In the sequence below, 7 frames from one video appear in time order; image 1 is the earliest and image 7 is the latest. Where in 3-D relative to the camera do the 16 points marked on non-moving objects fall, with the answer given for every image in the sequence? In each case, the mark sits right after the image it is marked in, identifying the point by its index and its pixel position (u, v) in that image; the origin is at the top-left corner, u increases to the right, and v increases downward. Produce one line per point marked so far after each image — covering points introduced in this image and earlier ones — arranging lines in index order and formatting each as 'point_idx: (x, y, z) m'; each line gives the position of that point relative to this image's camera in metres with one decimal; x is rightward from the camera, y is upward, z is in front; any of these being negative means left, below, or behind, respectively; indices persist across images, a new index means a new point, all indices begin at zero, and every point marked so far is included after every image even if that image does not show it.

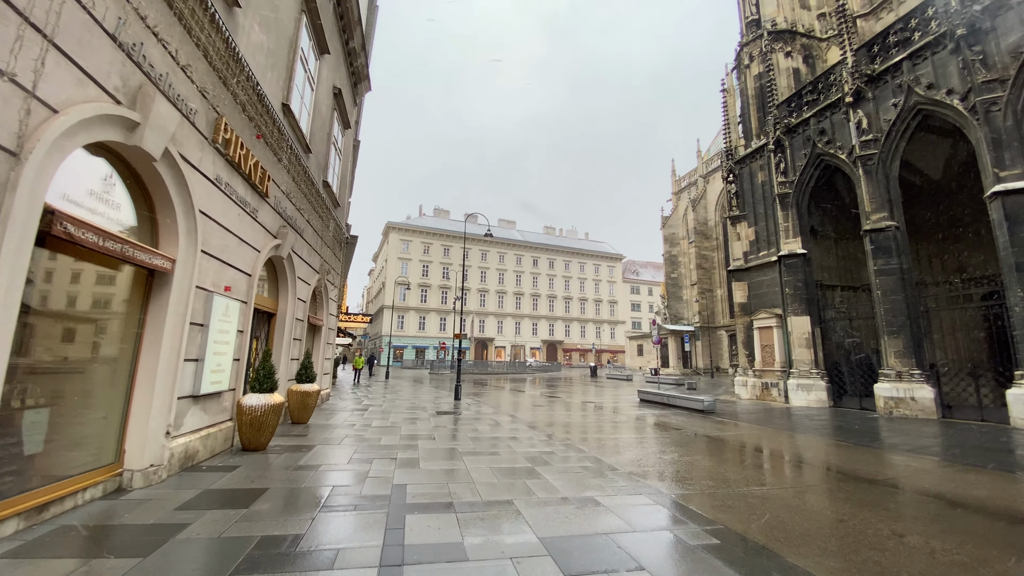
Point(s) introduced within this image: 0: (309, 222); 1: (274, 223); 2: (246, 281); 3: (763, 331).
0: (-4.5, +1.5, +9.0) m
1: (-4.3, +1.2, +7.3) m
2: (-4.2, +0.1, +6.4) m
3: (+9.7, -1.7, +15.6) m
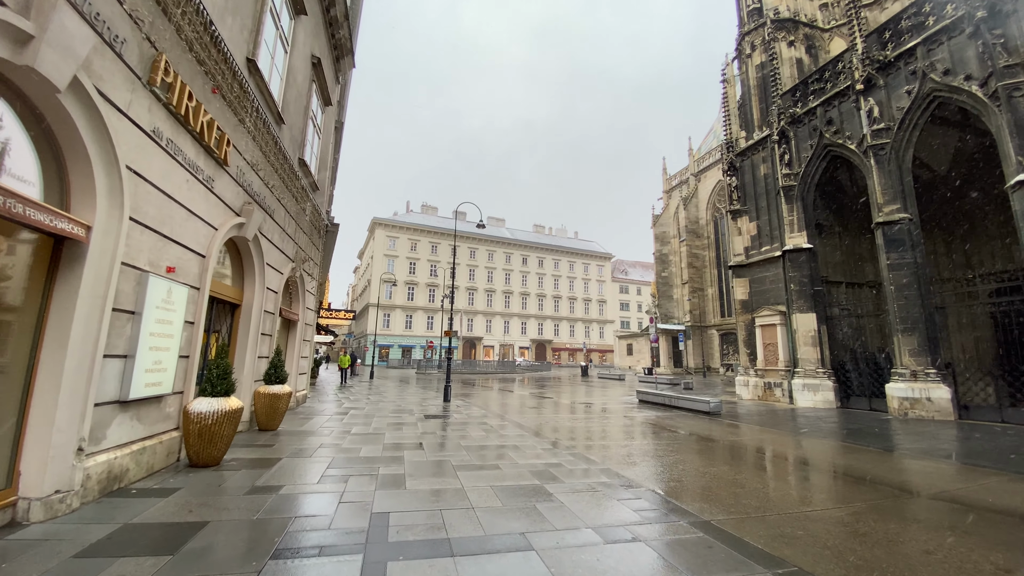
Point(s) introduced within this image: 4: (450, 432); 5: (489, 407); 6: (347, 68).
0: (-4.5, +1.7, +7.9) m
1: (-4.2, +1.4, +6.2) m
2: (-4.2, +0.3, +5.4) m
3: (+9.4, -1.5, +15.0) m
4: (-1.2, -2.7, +7.7) m
5: (-1.0, -5.0, +17.2) m
6: (-5.4, +7.2, +13.3) m
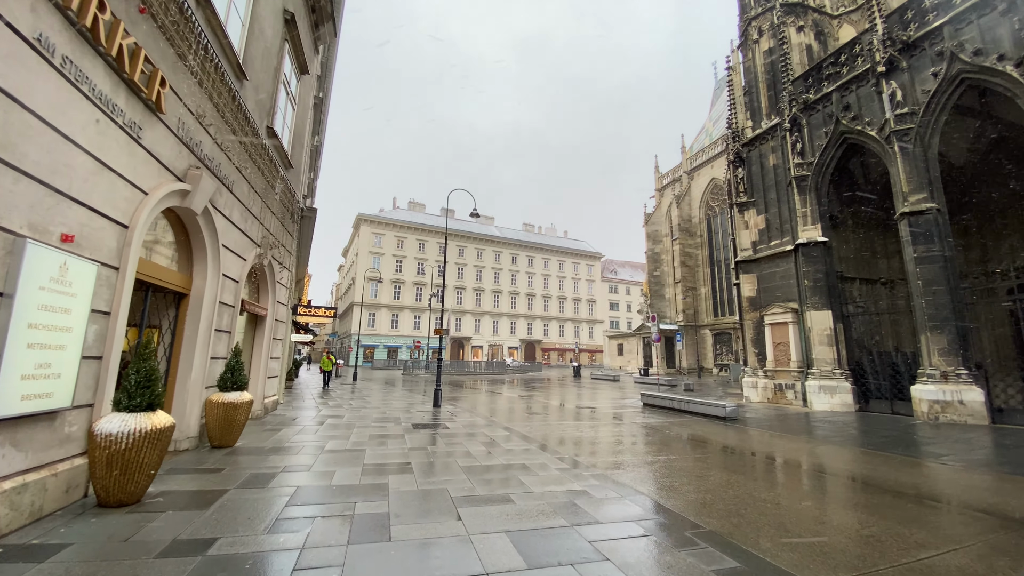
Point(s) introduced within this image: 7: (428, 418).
0: (-4.4, +1.9, +6.6) m
1: (-4.1, +1.6, +5.0) m
2: (-4.0, +0.5, +4.1) m
3: (+9.3, -1.4, +14.2) m
4: (-1.1, -2.5, +6.5) m
5: (-1.2, -4.9, +16.0) m
6: (-5.5, +7.4, +12.0) m
7: (-2.0, -3.1, +9.7) m
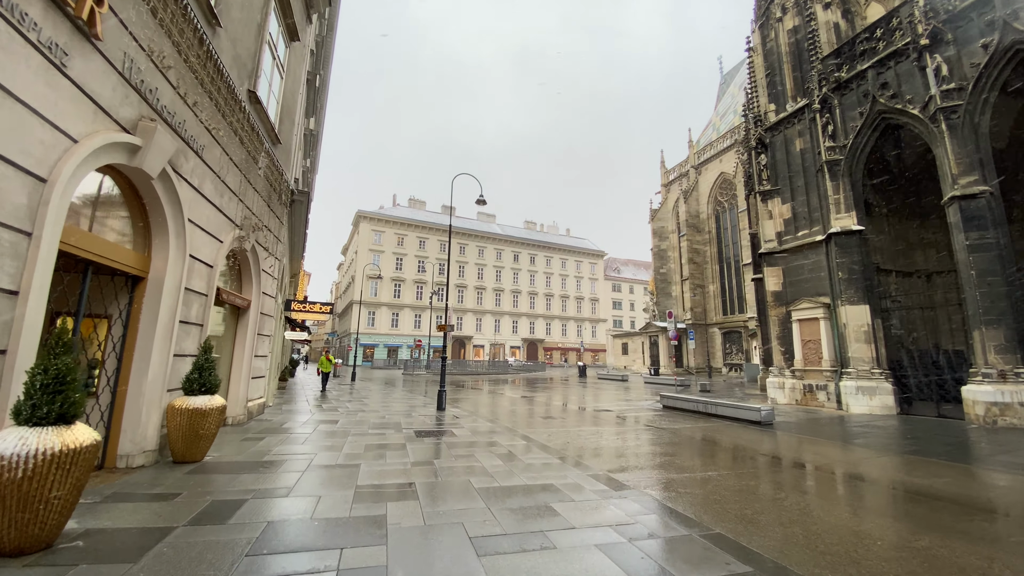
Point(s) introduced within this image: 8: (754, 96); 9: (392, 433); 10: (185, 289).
0: (-4.1, +2.1, +5.6) m
1: (-3.8, +1.8, +4.0) m
2: (-3.7, +0.7, +3.1) m
3: (+9.6, -1.2, +13.2) m
4: (-0.8, -2.3, +5.5) m
5: (-0.9, -4.6, +15.0) m
6: (-5.2, +7.6, +11.0) m
7: (-1.7, -2.9, +8.7) m
8: (+9.9, +7.8, +16.5) m
9: (-2.1, -2.5, +6.9) m
10: (-4.2, 0.0, +5.2) m
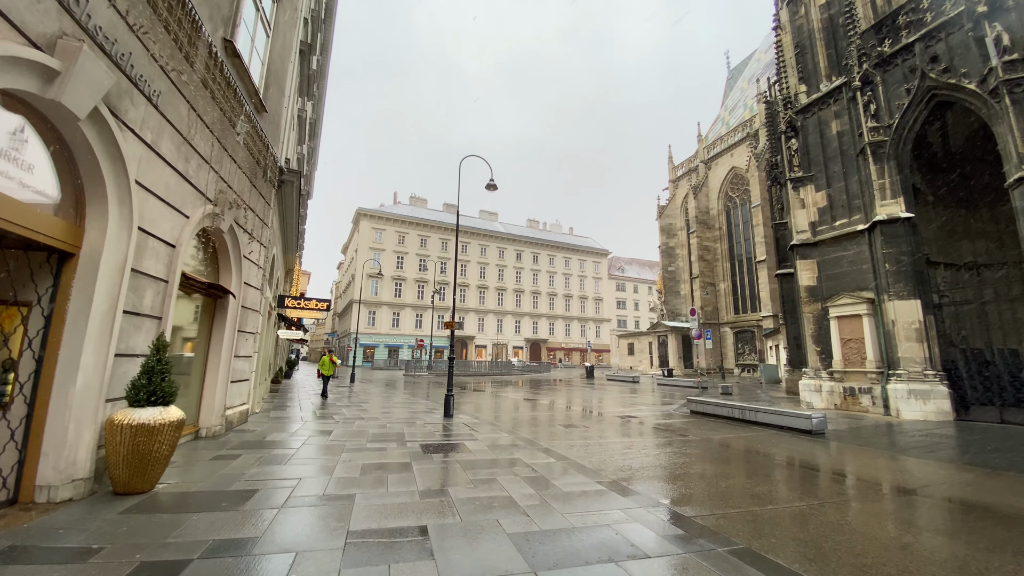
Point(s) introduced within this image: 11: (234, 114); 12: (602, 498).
0: (-3.7, +2.3, +4.6) m
1: (-3.4, +2.0, +2.9) m
2: (-3.3, +0.9, +2.0) m
3: (+9.9, -1.0, +12.1) m
4: (-0.4, -2.1, +4.4) m
5: (-0.5, -4.5, +13.9) m
6: (-4.8, +7.8, +9.9) m
7: (-1.3, -2.7, +7.6) m
8: (+10.2, +8.0, +15.4) m
9: (-1.7, -2.3, +5.8) m
10: (-3.8, +0.2, +4.1) m
11: (-4.0, +2.5, +5.9) m
12: (+1.0, -2.3, +4.5) m
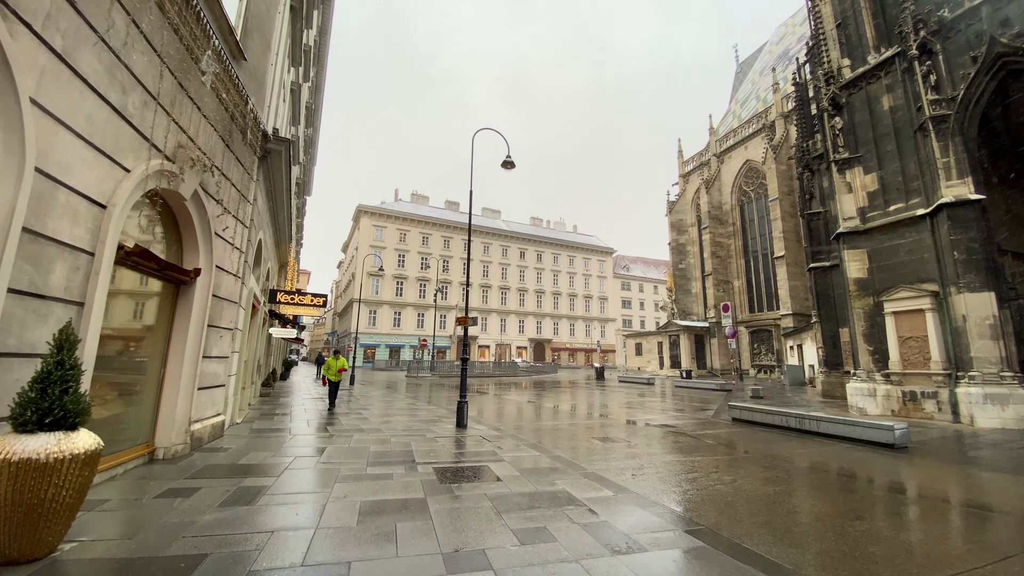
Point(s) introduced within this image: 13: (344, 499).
0: (-3.3, +2.5, +3.3) m
1: (-3.0, +2.2, +1.6) m
2: (-2.9, +1.1, +0.8) m
3: (+10.4, -0.8, +10.8) m
4: (0.0, -1.9, +3.1) m
5: (0.0, -4.3, +12.7) m
6: (-4.3, +8.0, +8.7) m
7: (-0.9, -2.5, +6.3) m
8: (+10.7, +8.2, +14.1) m
9: (-1.2, -2.1, +4.6) m
10: (-3.4, +0.4, +2.8) m
11: (-3.6, +2.7, +4.6) m
12: (+1.5, -2.1, +3.2) m
13: (-1.6, -2.0, +3.8) m
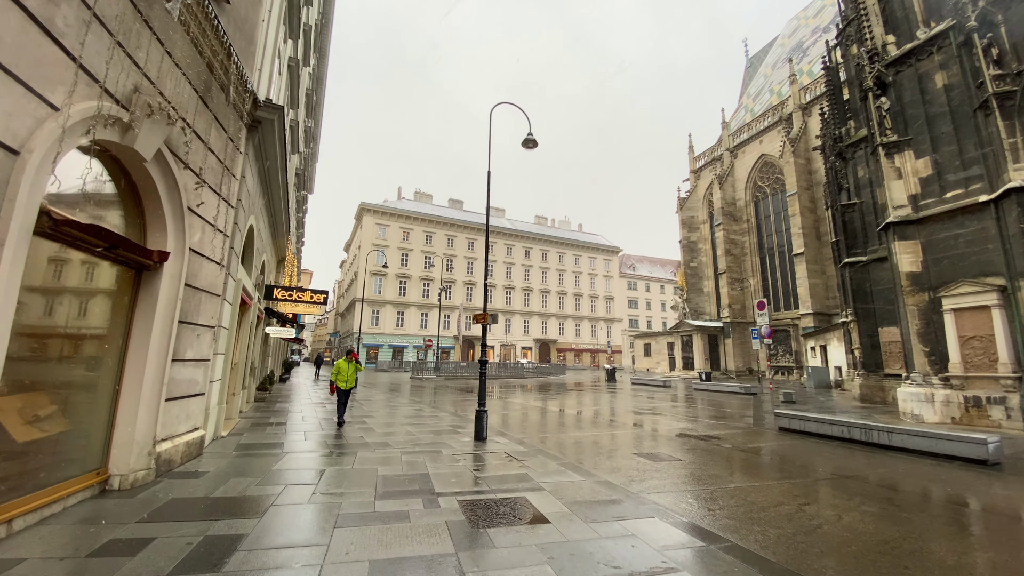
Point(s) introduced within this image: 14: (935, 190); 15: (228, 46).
0: (-2.9, +2.6, +2.3) m
1: (-2.6, +2.3, +0.6) m
2: (-2.5, +1.3, -0.2) m
3: (+10.9, -0.7, +9.7) m
4: (+0.5, -1.8, +2.1) m
5: (+0.4, -4.1, +11.7) m
6: (-3.9, +8.1, +7.7) m
7: (-0.4, -2.4, +5.3) m
8: (+11.2, +8.3, +13.1) m
9: (-0.8, -2.0, +3.6) m
10: (-3.0, +0.5, +1.9) m
11: (-3.1, +2.9, +3.6) m
12: (+1.9, -2.0, +2.2) m
13: (-1.1, -1.8, +2.8) m
14: (+11.1, +2.6, +10.6) m
15: (-3.4, +2.9, +4.9) m
